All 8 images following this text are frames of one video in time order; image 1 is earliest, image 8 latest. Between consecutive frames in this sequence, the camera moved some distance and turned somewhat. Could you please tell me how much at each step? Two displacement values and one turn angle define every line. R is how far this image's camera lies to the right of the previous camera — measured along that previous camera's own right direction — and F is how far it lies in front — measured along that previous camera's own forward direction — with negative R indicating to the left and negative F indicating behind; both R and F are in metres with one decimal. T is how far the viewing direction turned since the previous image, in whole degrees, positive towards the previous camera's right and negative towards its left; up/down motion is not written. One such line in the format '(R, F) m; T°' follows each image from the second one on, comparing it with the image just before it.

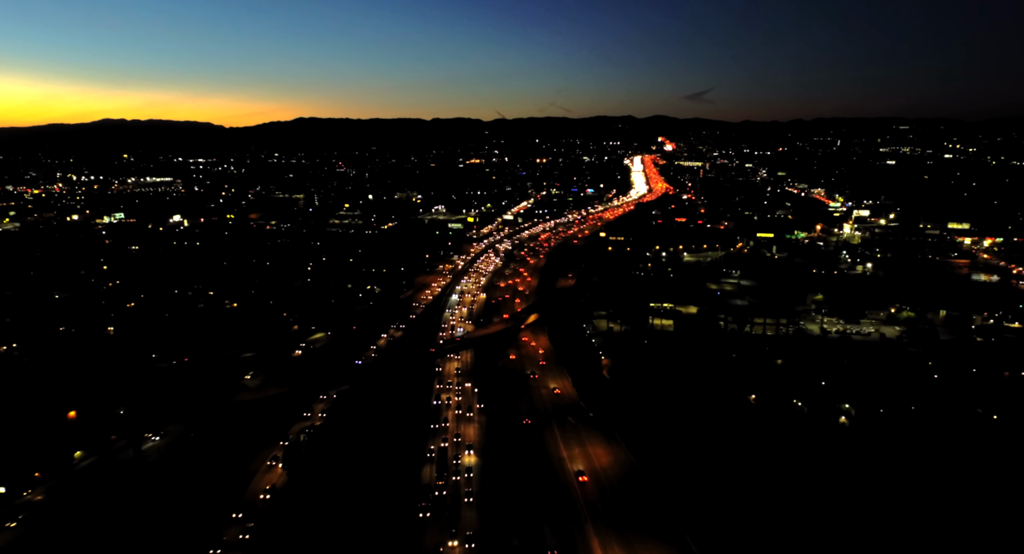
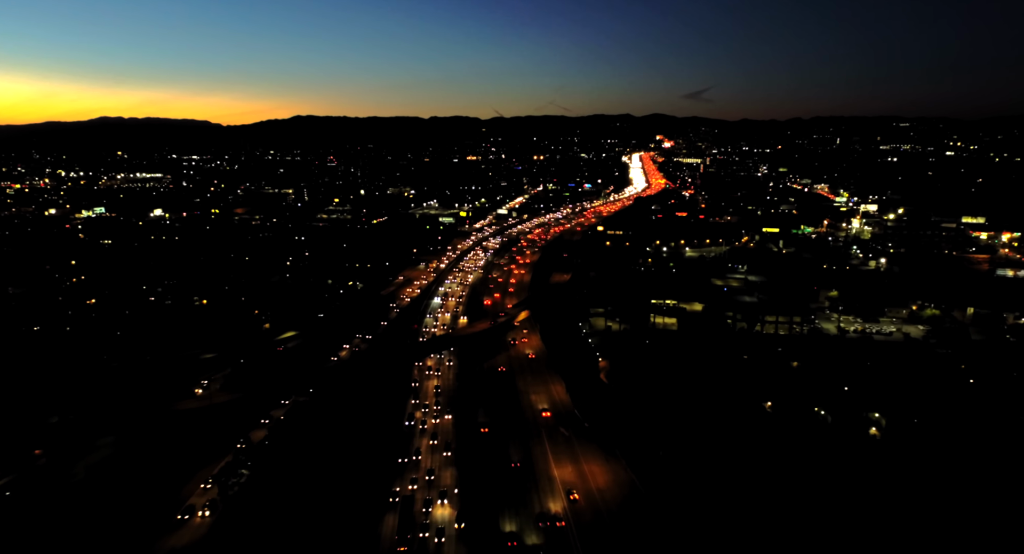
(+0.4, +2.8) m; 0°
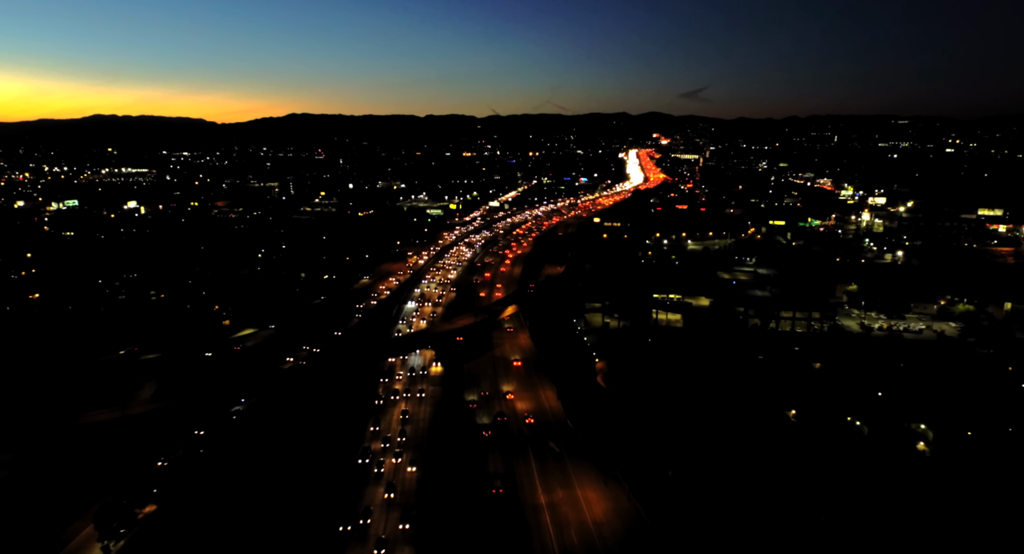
(+0.4, +3.2) m; 0°
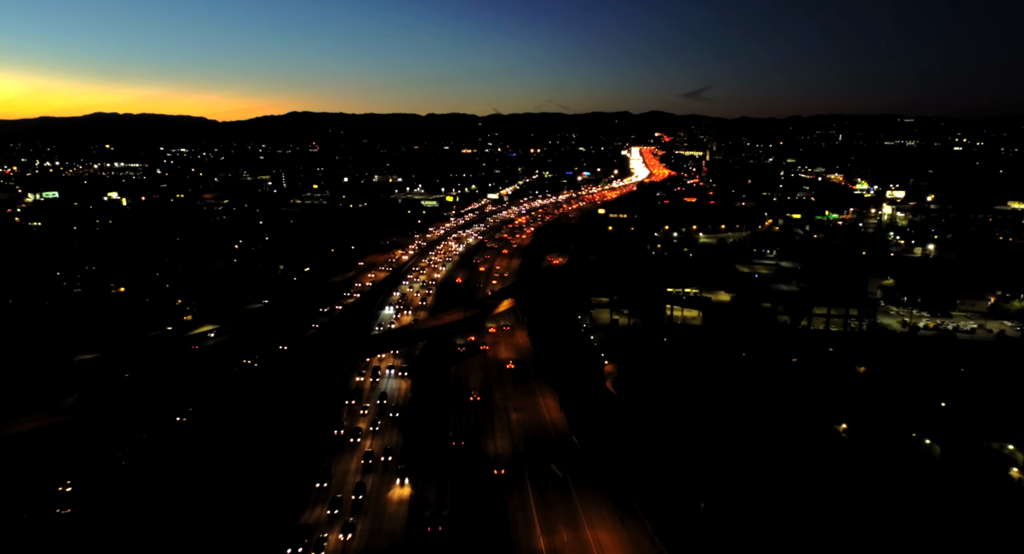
(+0.2, +3.2) m; 0°
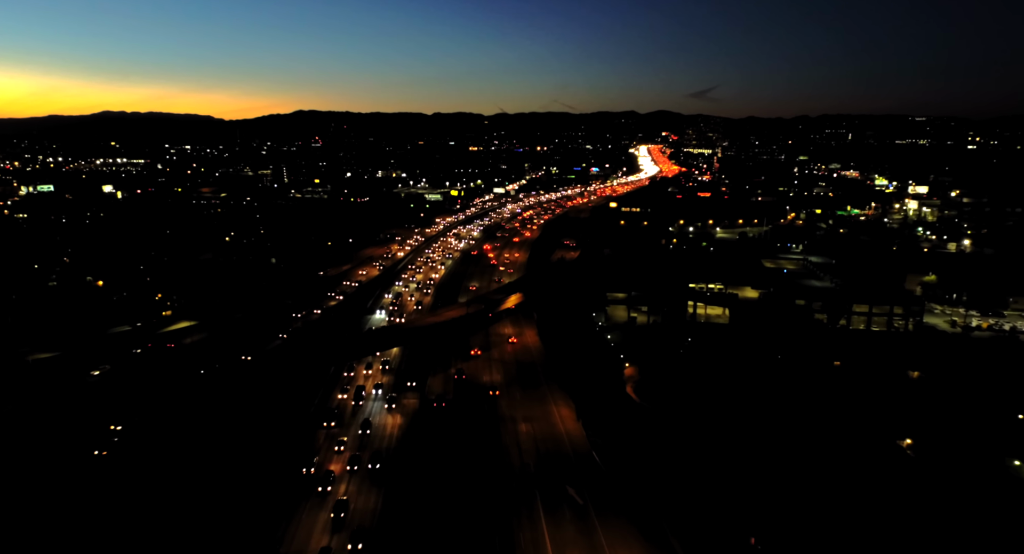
(-0.1, +2.2) m; -1°
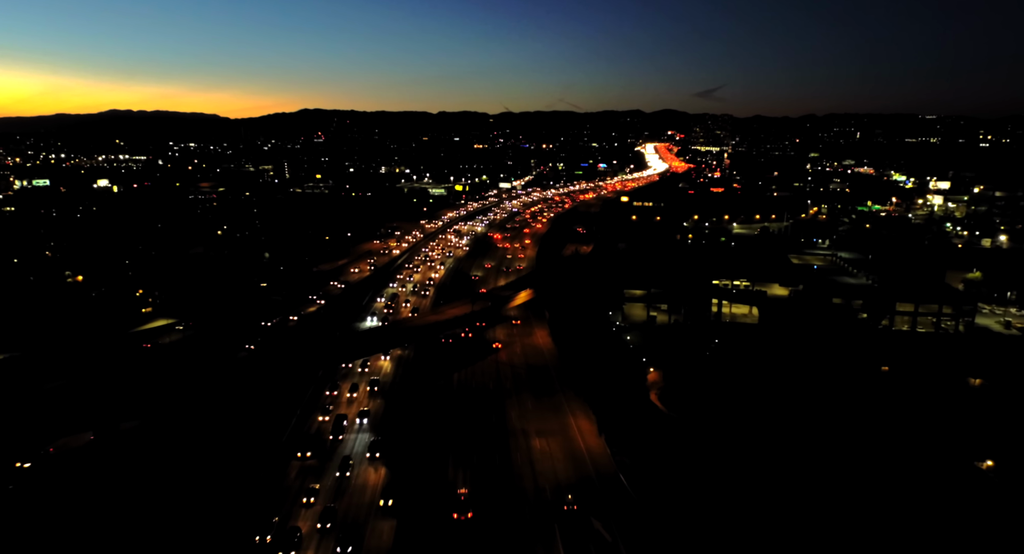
(-0.2, +1.9) m; 0°
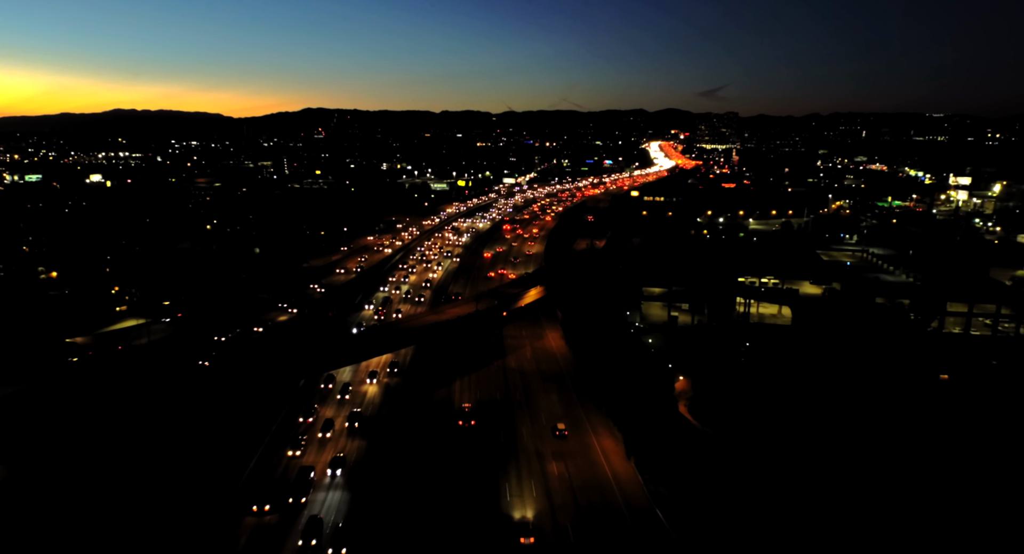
(-0.2, +1.9) m; 0°
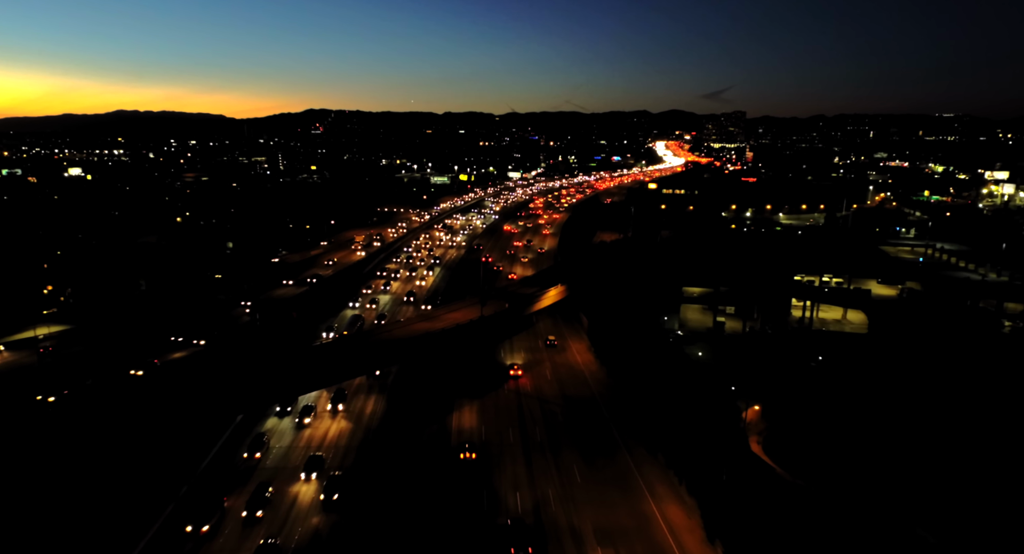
(-0.2, +3.6) m; 0°
